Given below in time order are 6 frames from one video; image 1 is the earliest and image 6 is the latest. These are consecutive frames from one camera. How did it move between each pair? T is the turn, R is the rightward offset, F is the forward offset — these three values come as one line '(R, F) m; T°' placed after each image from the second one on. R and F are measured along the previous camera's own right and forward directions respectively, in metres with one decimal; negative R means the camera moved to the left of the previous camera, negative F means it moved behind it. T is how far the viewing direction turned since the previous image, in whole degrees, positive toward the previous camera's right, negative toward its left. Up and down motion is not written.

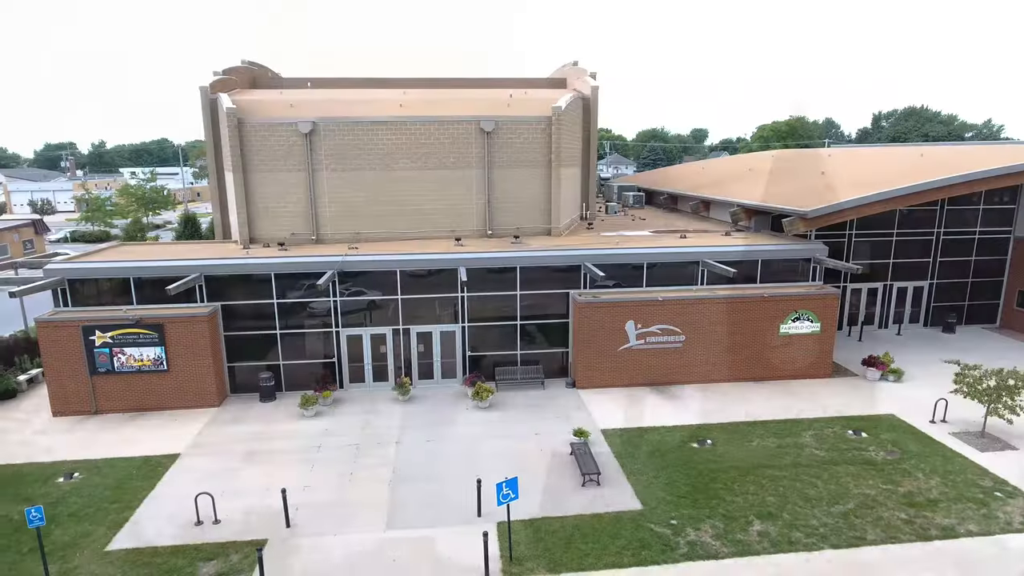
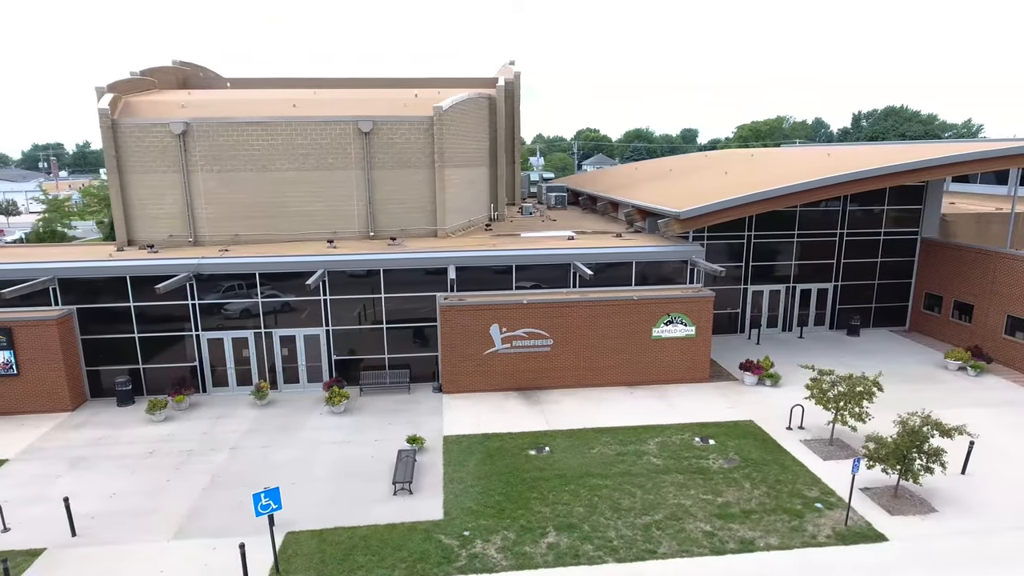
(+4.3, +0.4) m; -1°
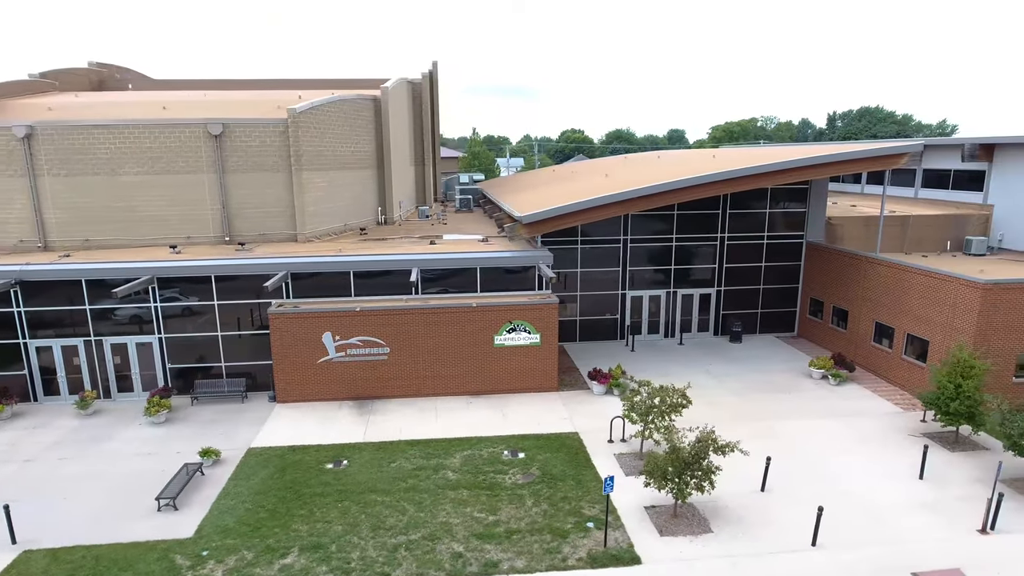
(+5.0, +0.6) m; -1°
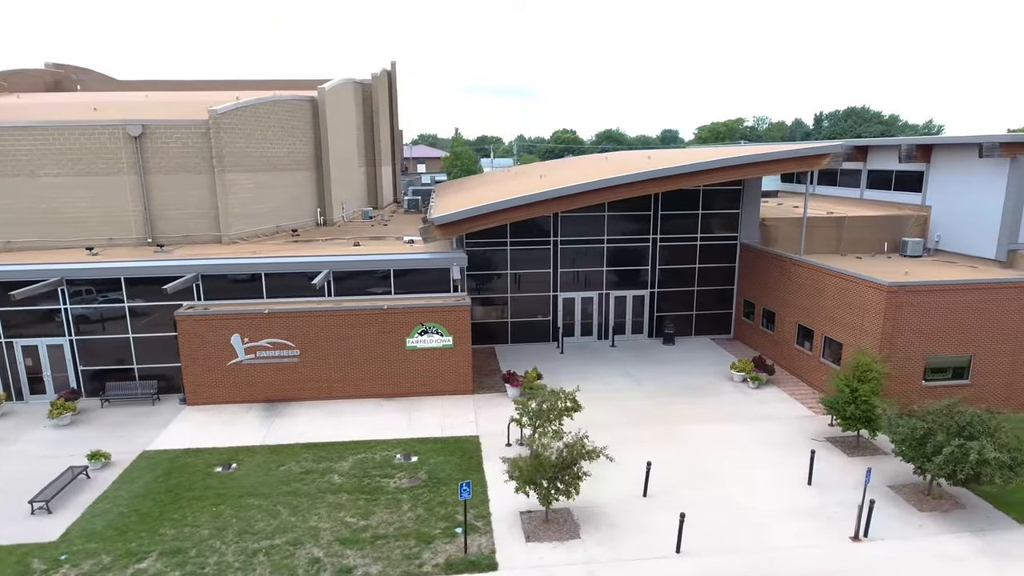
(+2.7, +0.1) m; 0°
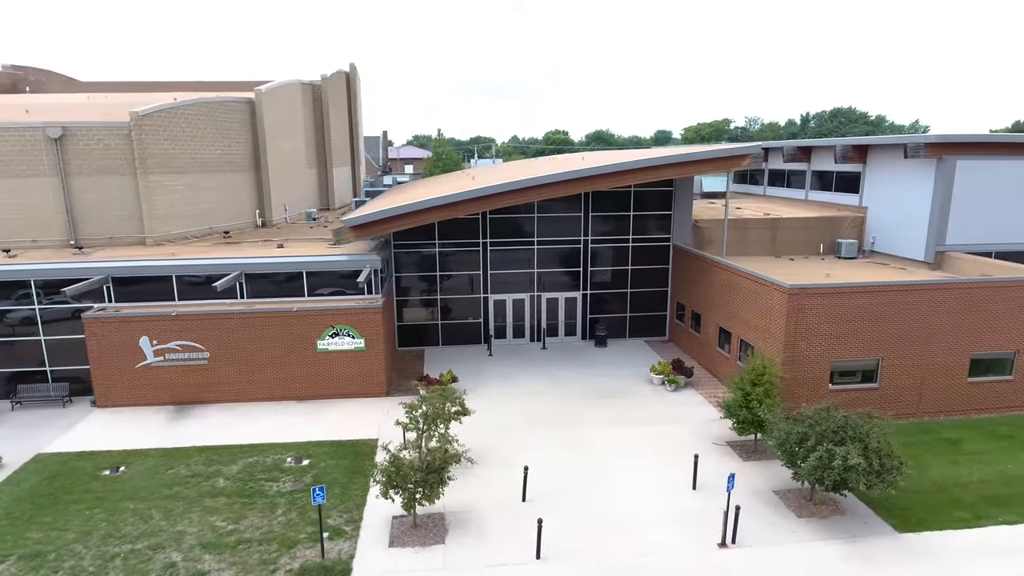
(+2.8, +0.1) m; 0°
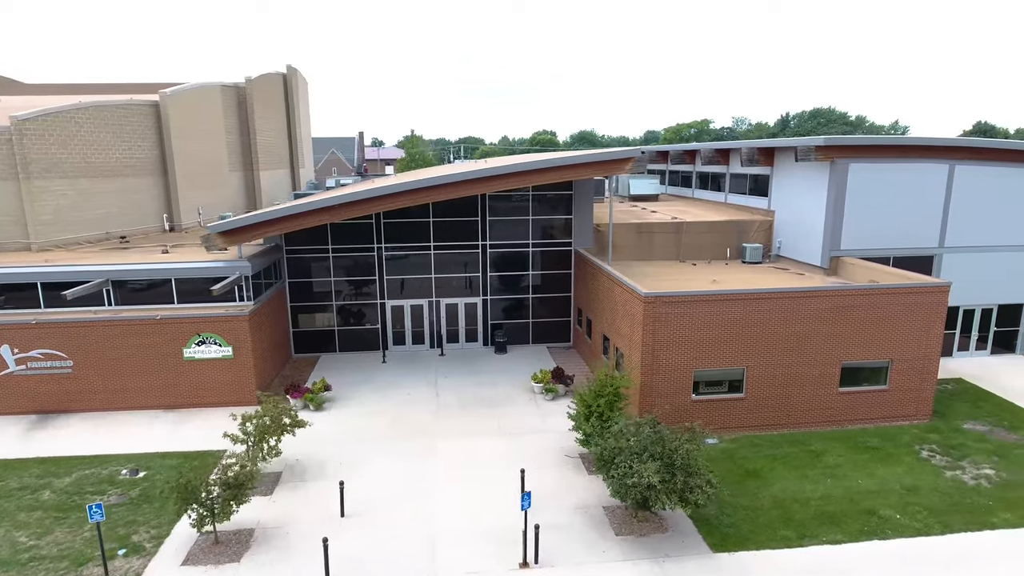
(+4.0, +0.4) m; -1°
